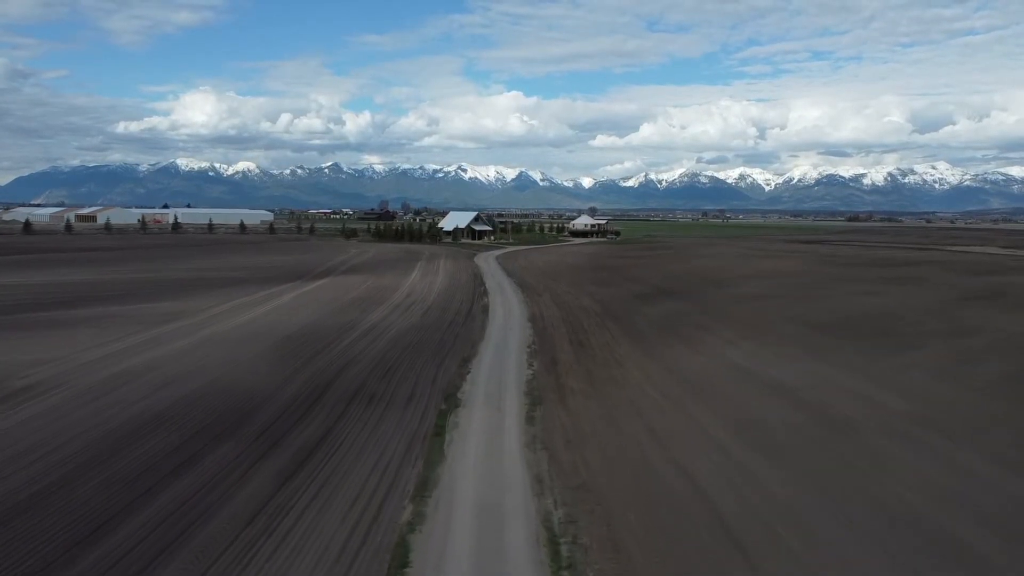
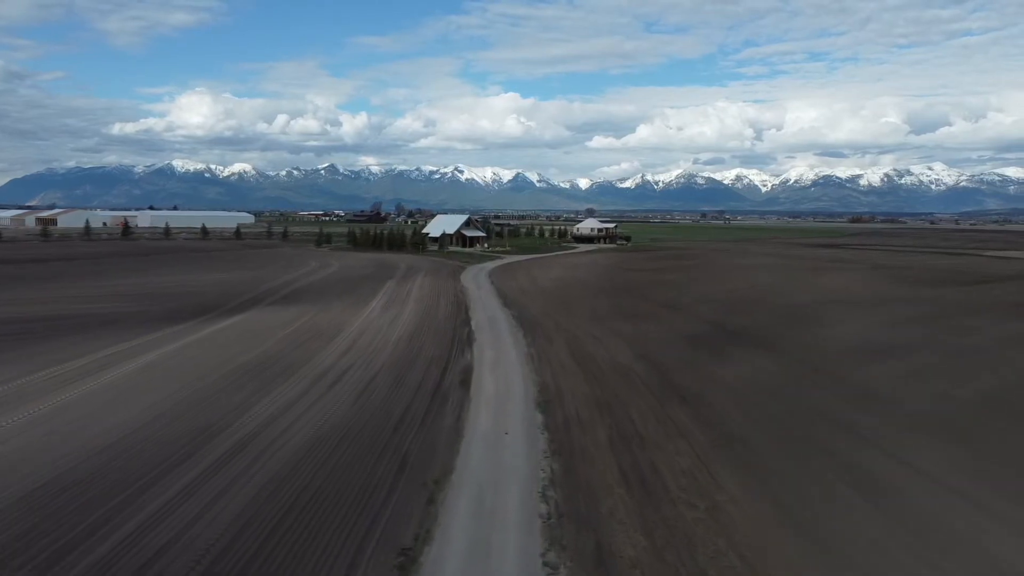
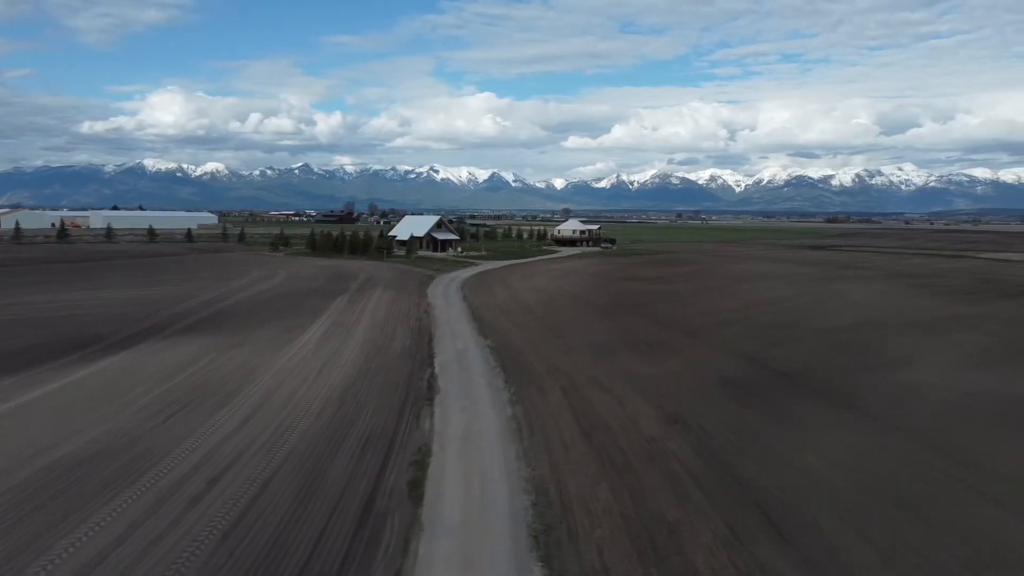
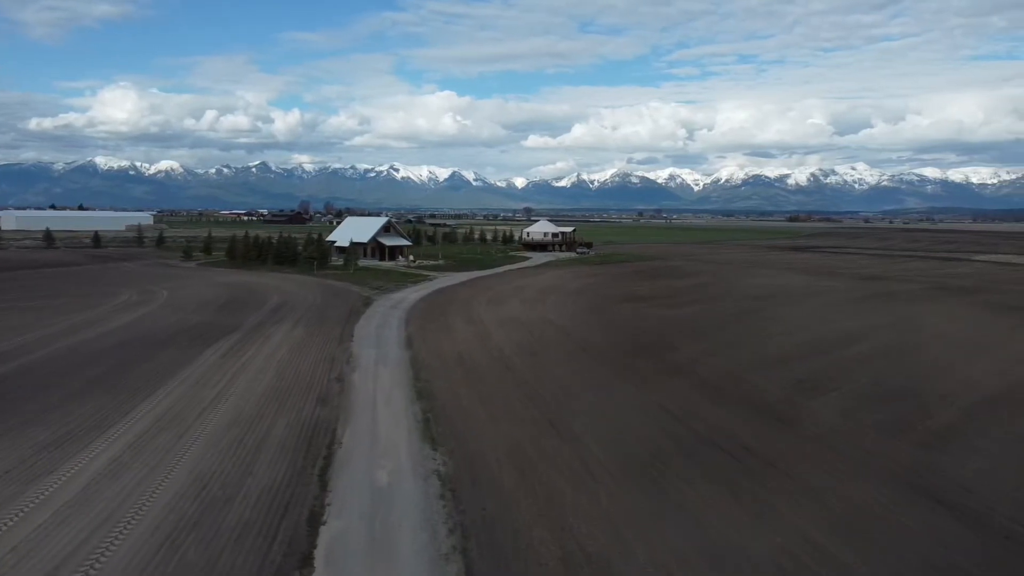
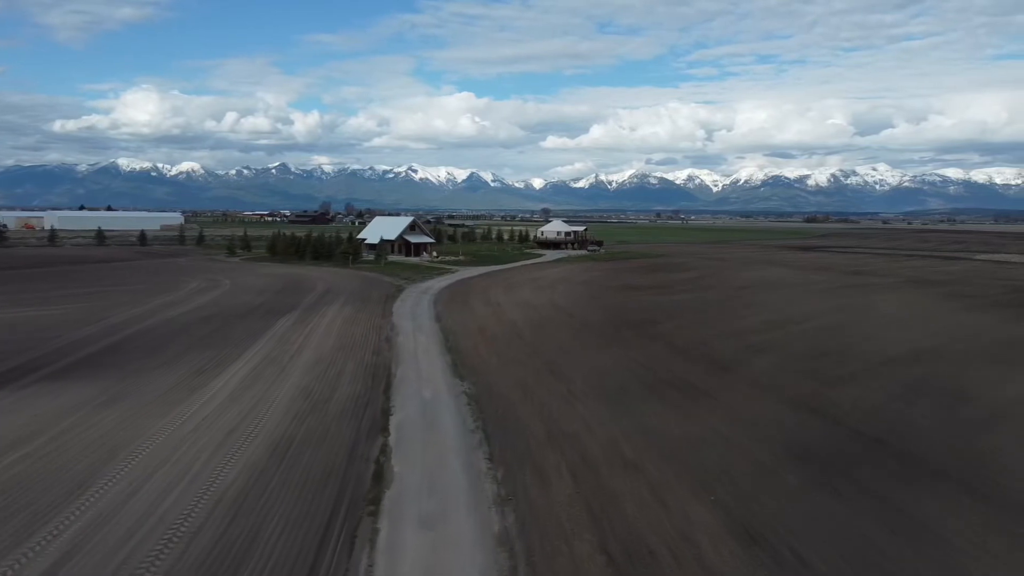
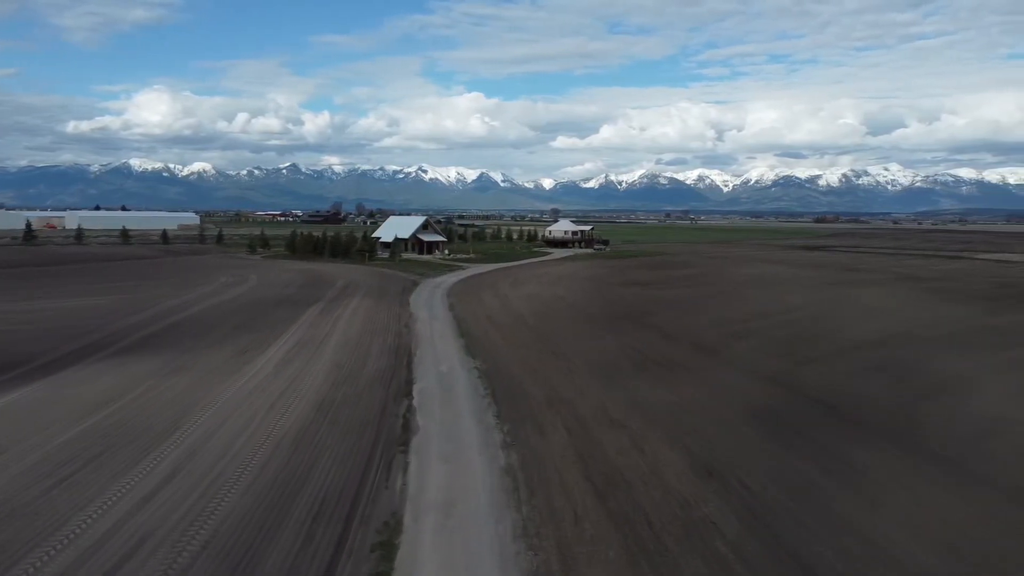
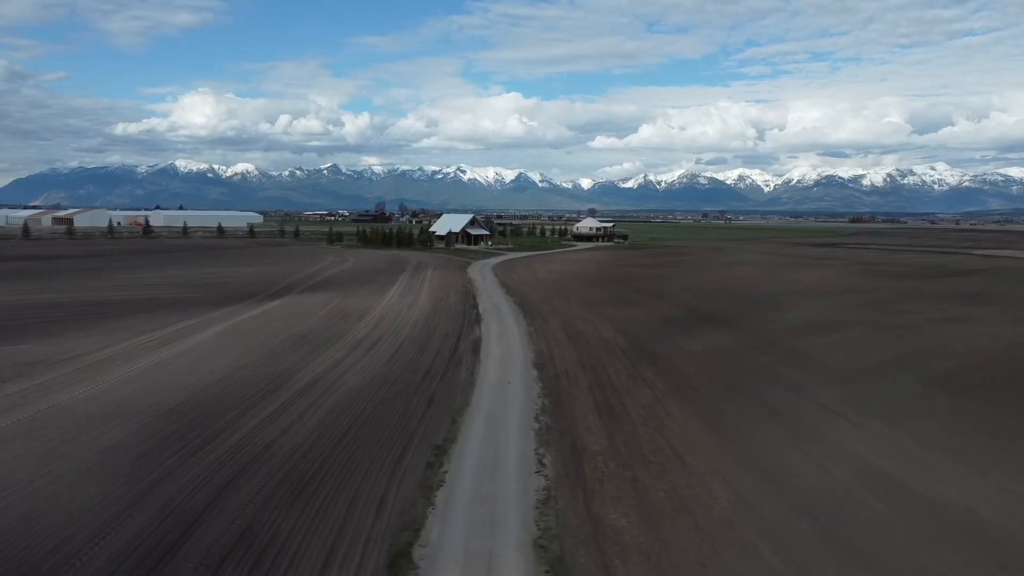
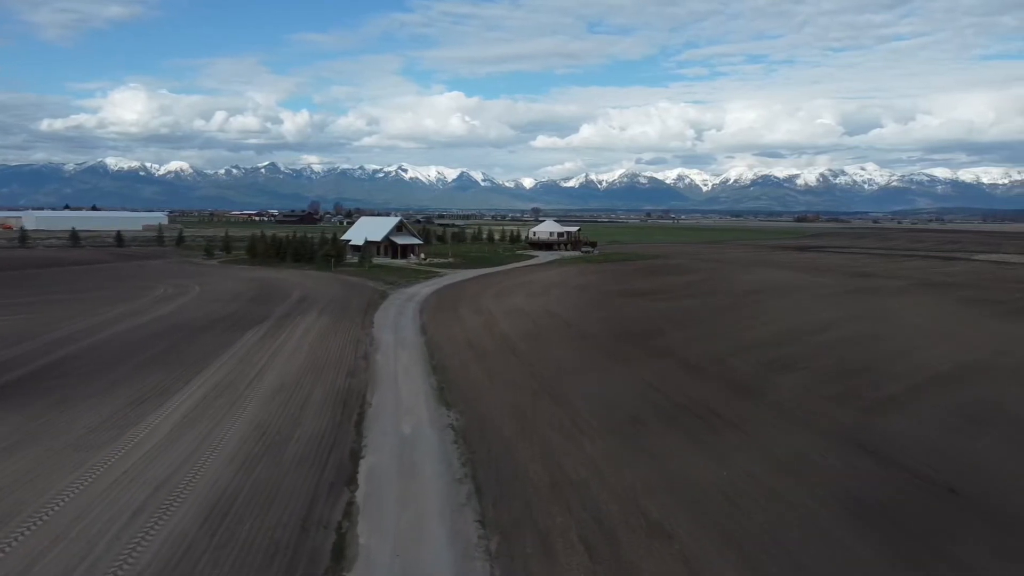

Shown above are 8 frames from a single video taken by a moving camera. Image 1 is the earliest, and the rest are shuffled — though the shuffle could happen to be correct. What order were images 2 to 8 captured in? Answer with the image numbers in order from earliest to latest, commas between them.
7, 2, 3, 6, 5, 8, 4
